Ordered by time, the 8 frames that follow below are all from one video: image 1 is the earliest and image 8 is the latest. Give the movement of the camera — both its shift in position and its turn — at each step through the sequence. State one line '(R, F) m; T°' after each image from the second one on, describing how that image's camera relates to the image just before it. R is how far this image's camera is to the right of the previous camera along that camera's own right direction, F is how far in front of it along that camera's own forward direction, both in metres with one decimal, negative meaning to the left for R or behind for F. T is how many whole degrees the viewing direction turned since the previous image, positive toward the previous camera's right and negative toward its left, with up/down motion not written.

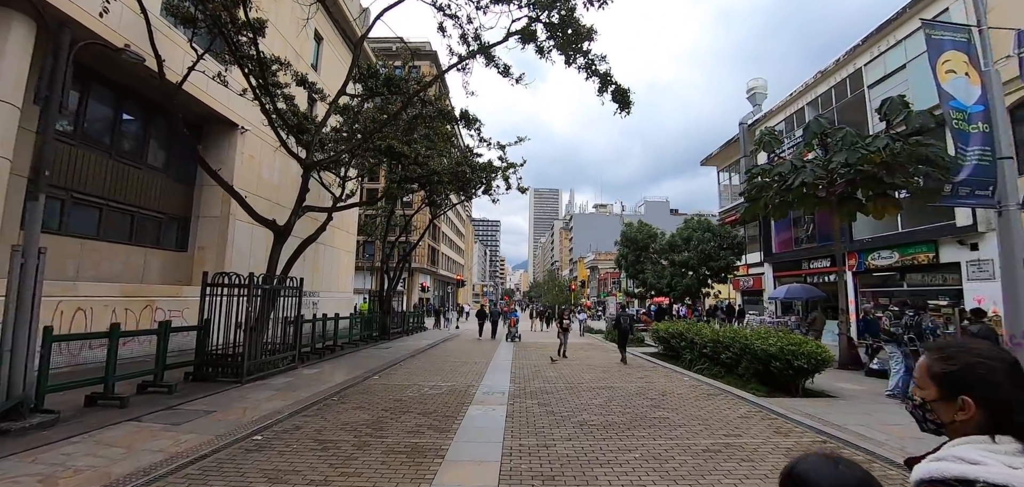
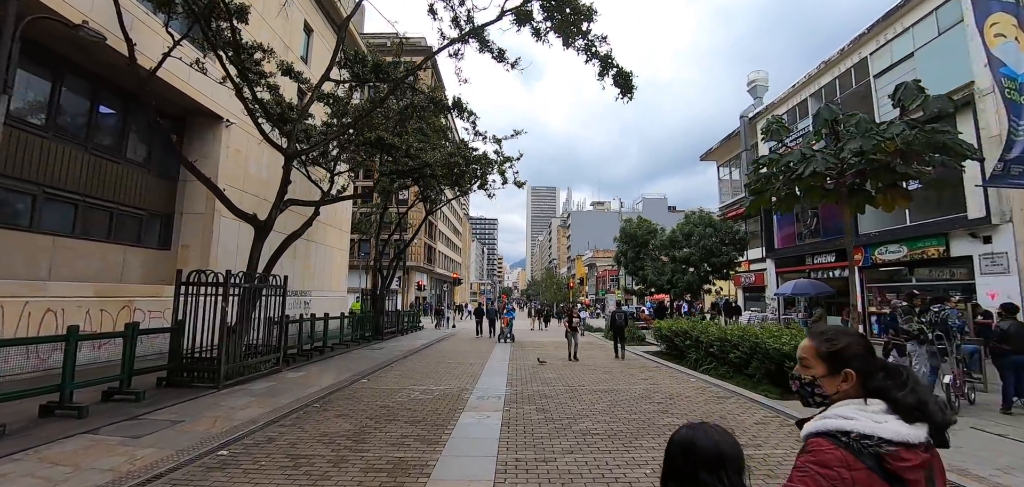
(0.0, +0.6) m; 0°
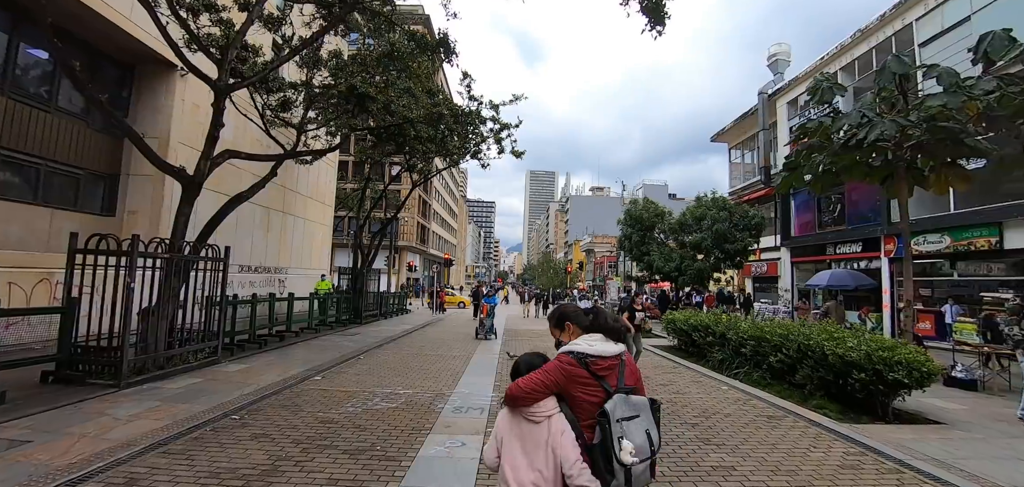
(+0.1, +1.9) m; 0°
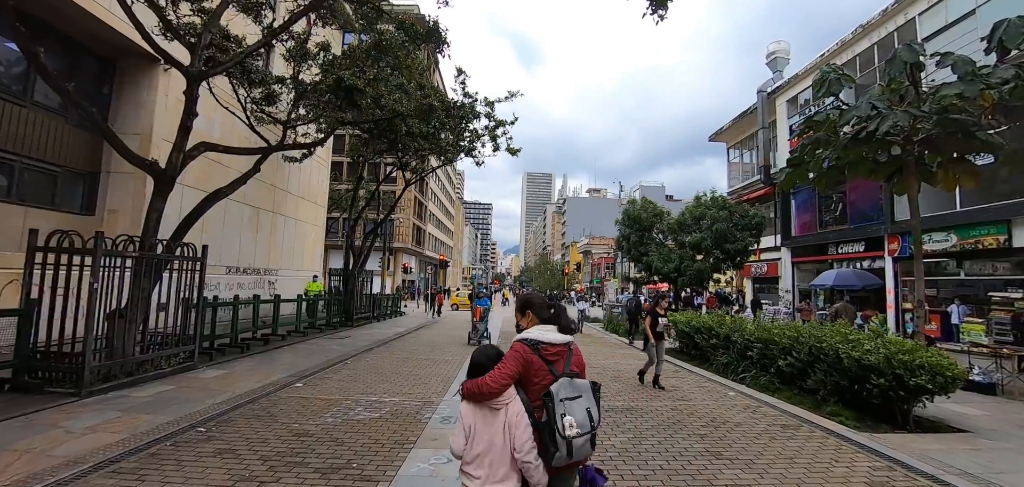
(+0.1, +0.4) m; 0°
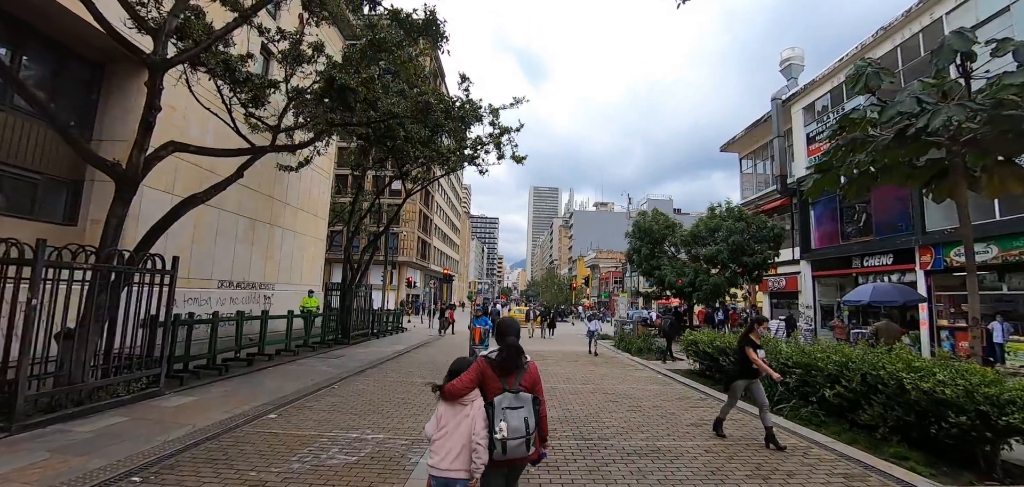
(0.0, +0.9) m; -1°
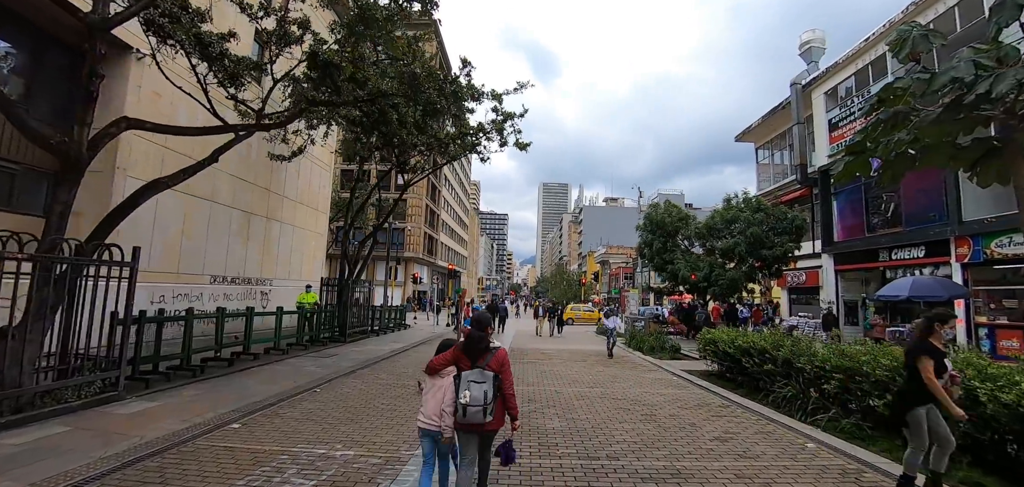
(+0.2, +0.8) m; -1°
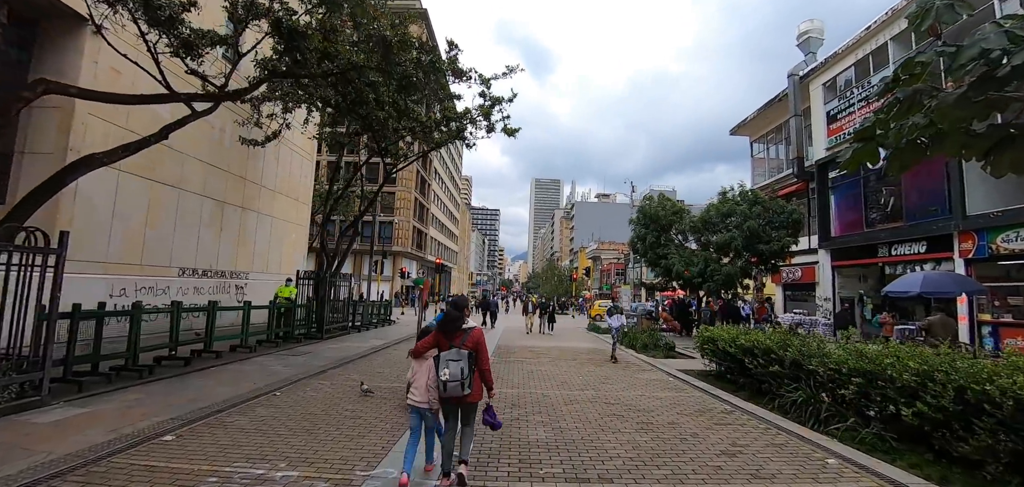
(+0.1, +0.7) m; +1°
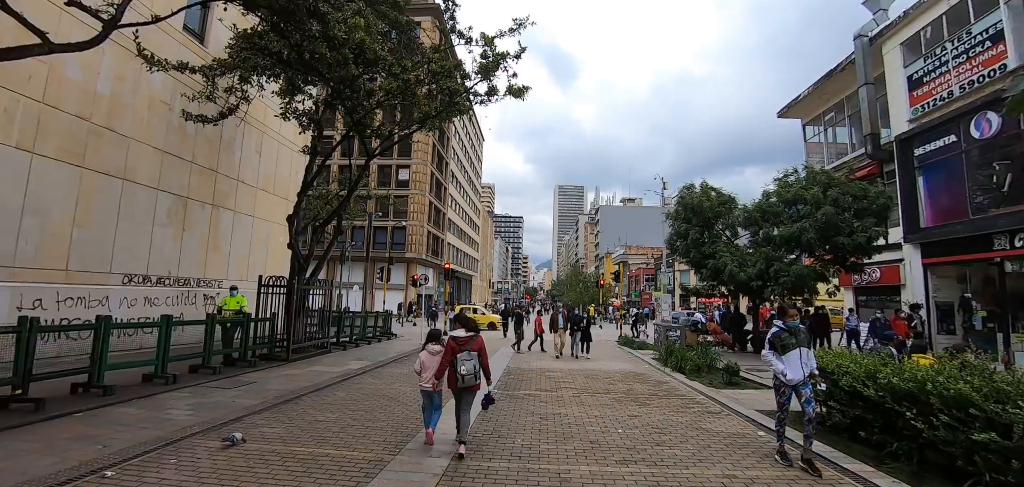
(+0.3, +2.9) m; -3°
